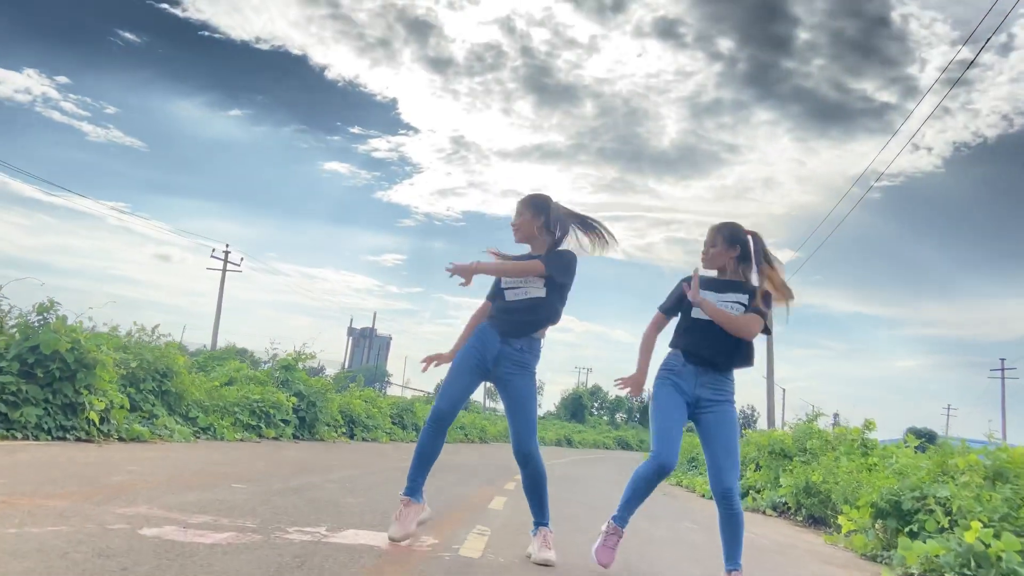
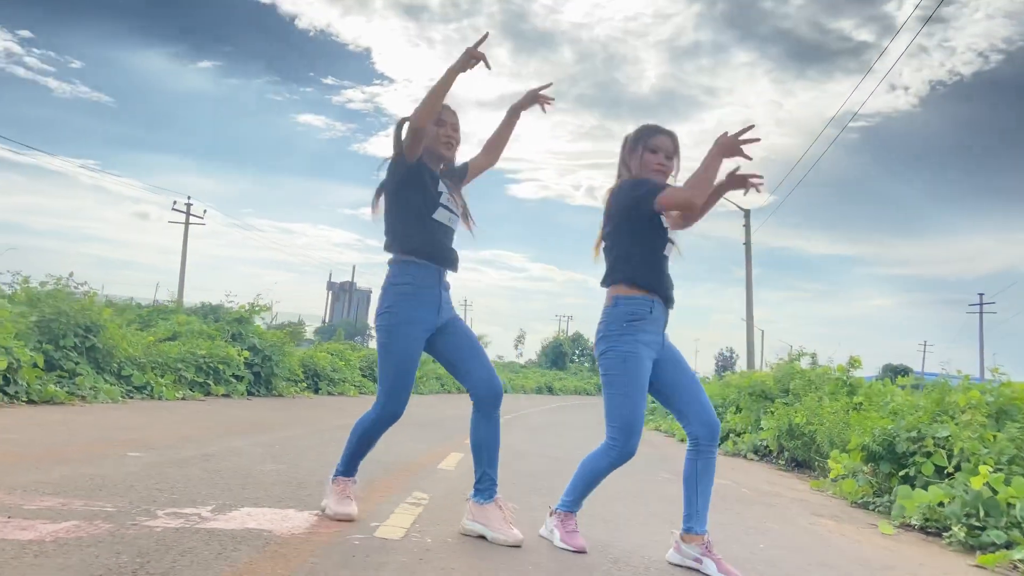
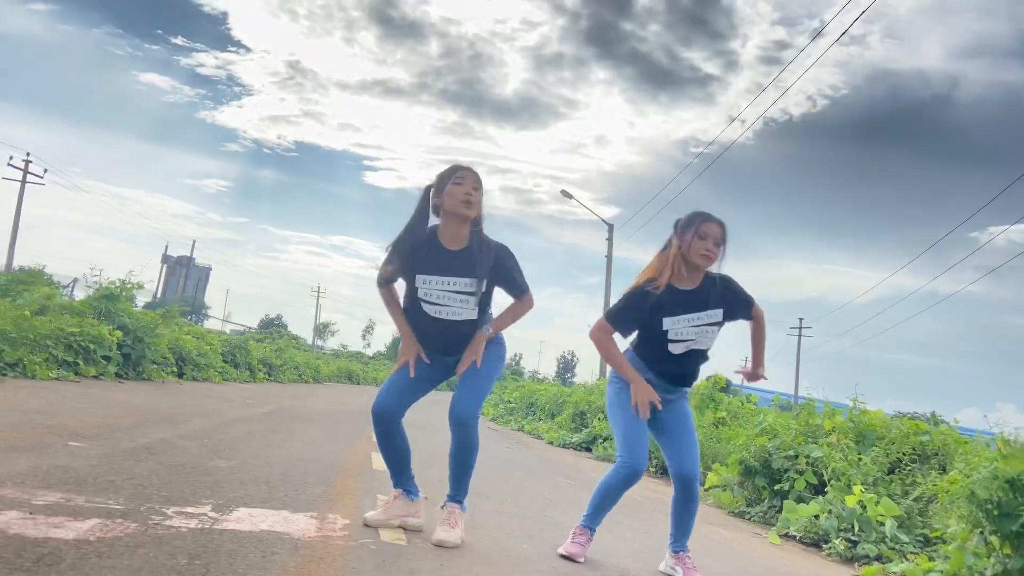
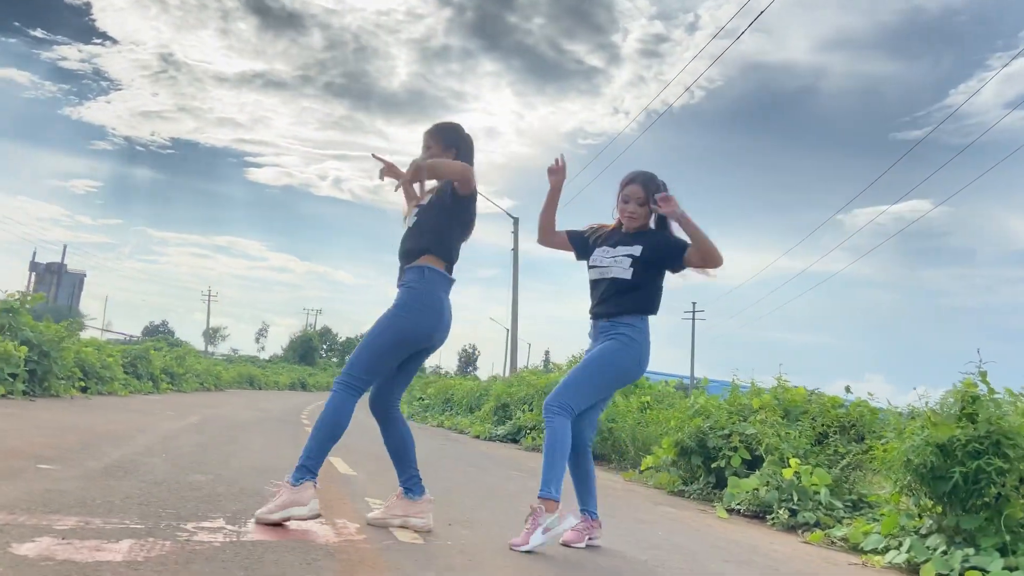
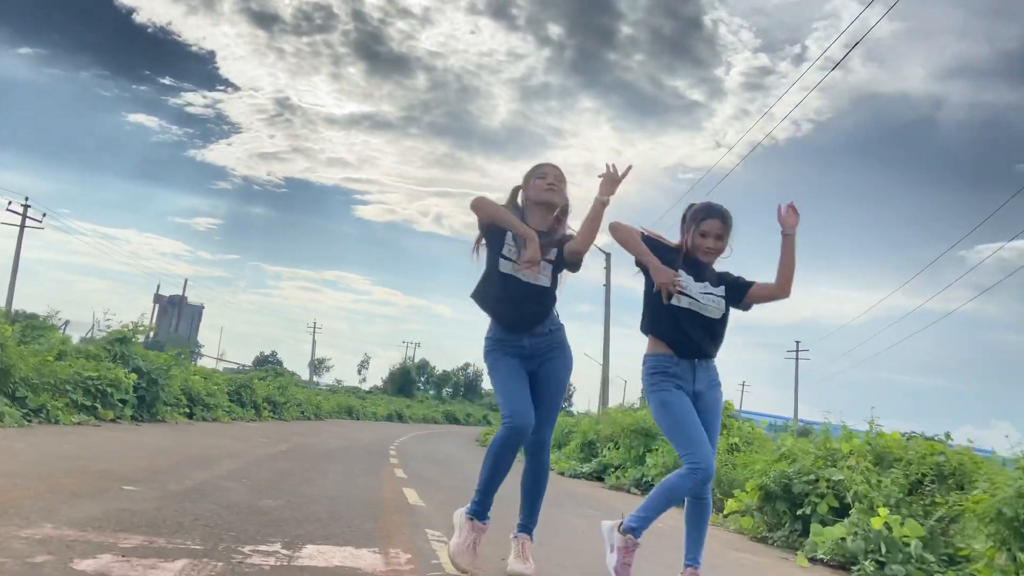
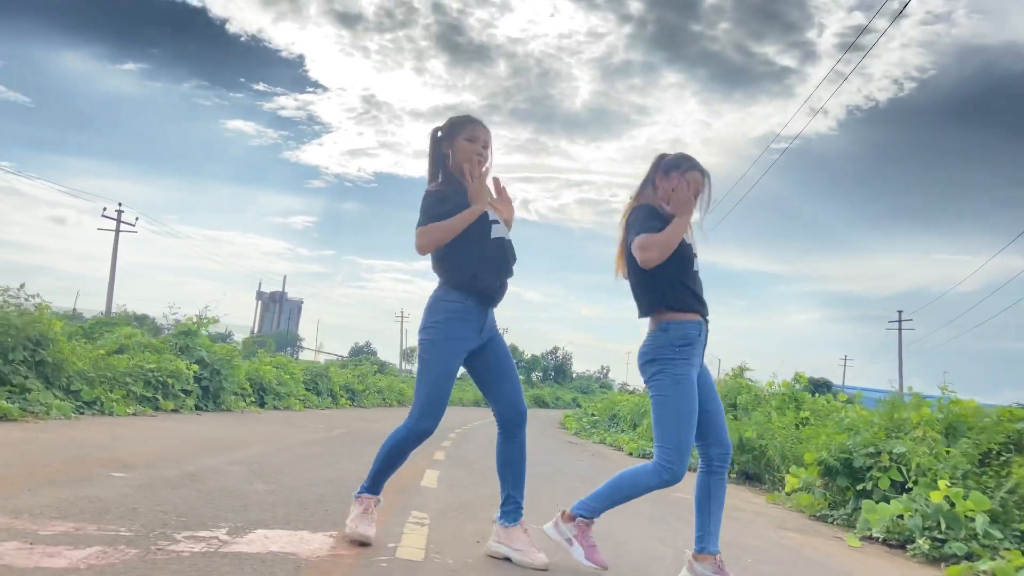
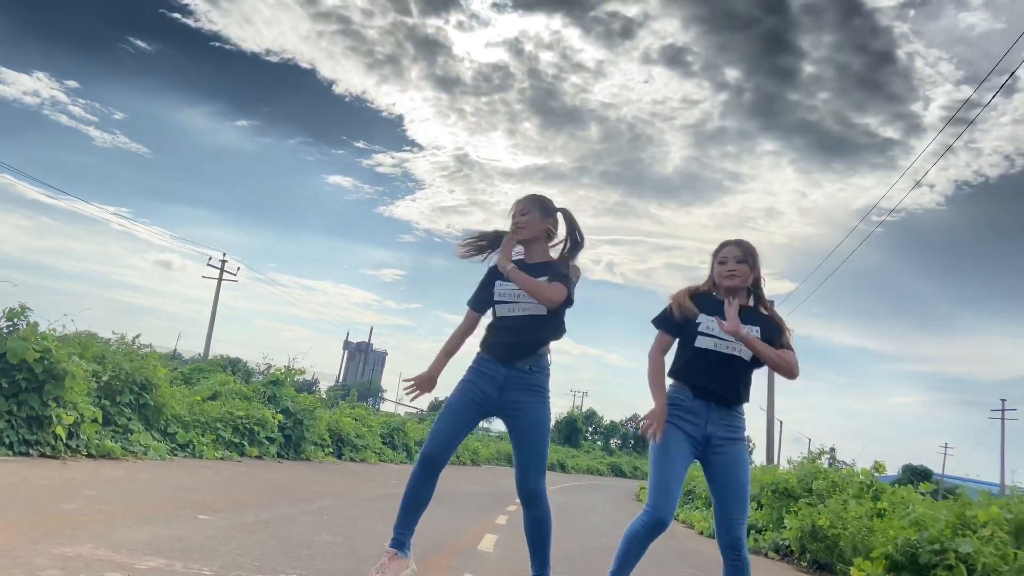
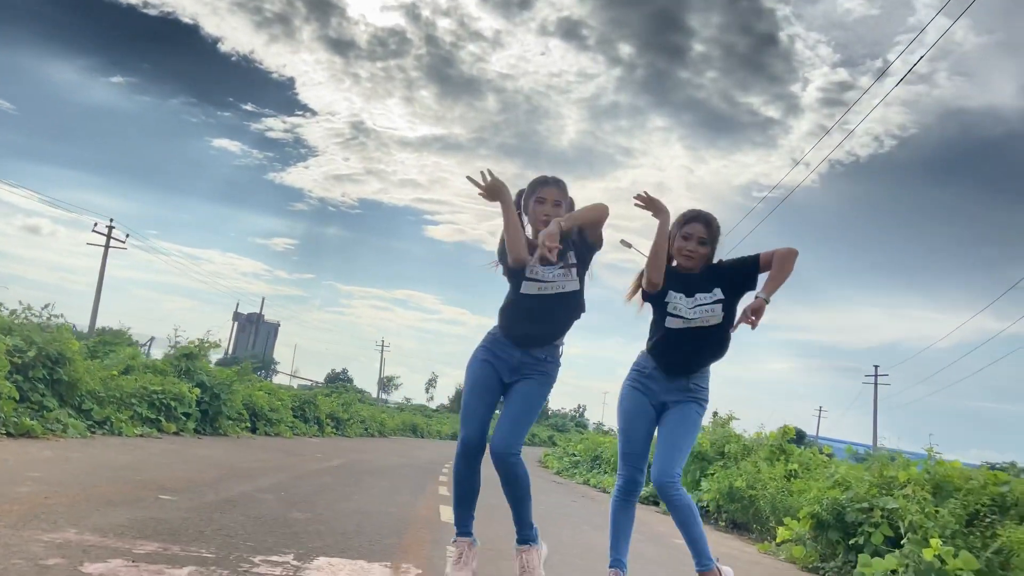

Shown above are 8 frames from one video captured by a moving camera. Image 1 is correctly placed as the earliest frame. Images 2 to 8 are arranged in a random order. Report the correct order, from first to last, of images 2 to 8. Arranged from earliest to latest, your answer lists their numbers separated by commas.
7, 8, 5, 4, 3, 6, 2
